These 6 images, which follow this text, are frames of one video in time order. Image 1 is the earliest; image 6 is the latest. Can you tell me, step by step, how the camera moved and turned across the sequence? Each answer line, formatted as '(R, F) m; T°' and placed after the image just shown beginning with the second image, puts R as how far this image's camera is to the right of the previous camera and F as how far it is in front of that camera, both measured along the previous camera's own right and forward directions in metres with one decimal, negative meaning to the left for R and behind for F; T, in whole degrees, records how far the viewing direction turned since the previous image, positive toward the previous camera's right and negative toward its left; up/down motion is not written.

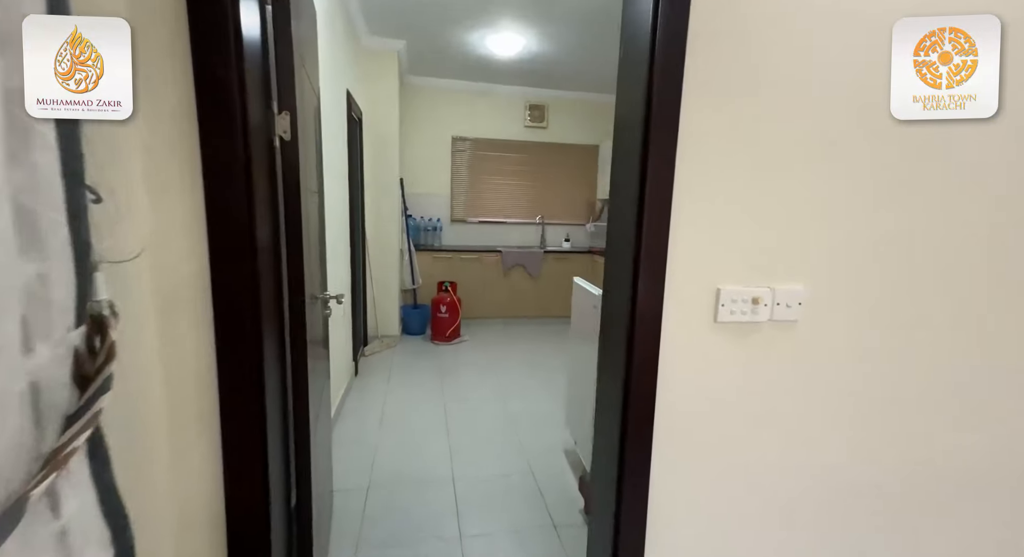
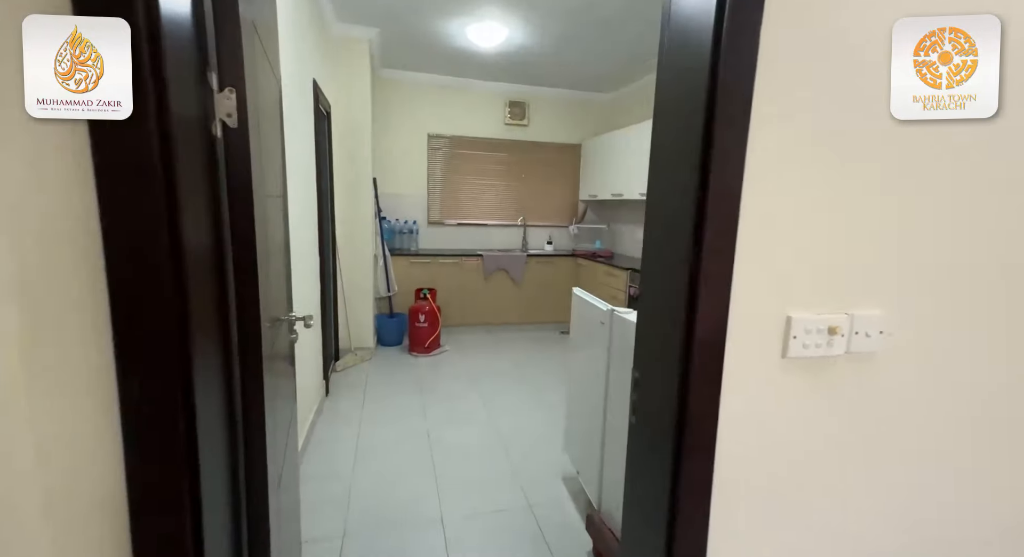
(-0.1, +0.2) m; +3°
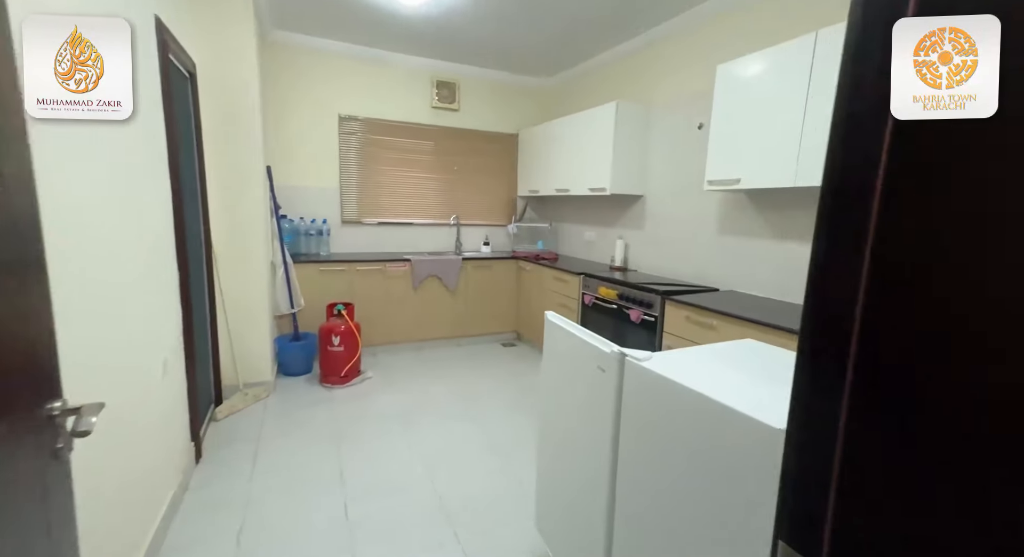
(-0.1, +0.6) m; +9°
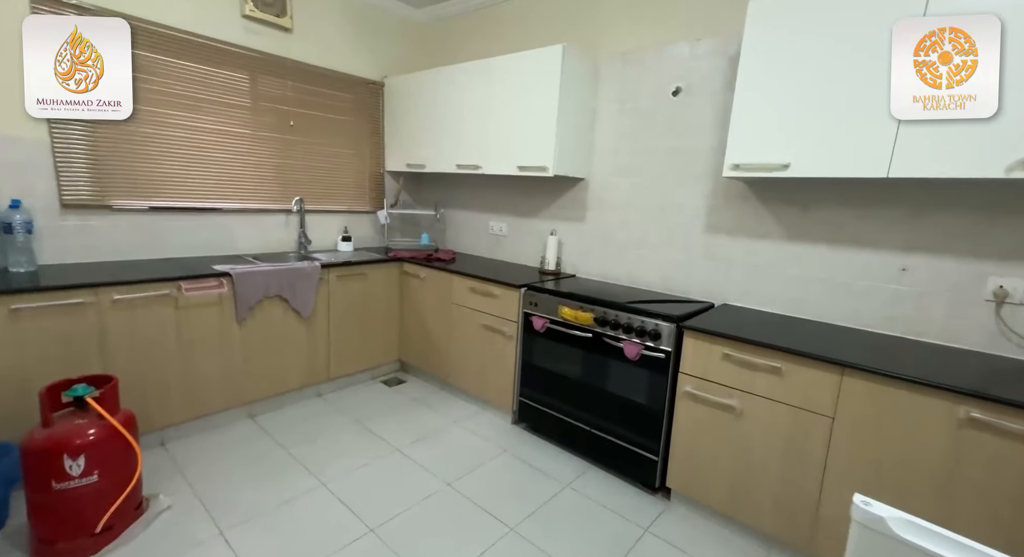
(-0.5, +1.3) m; +25°
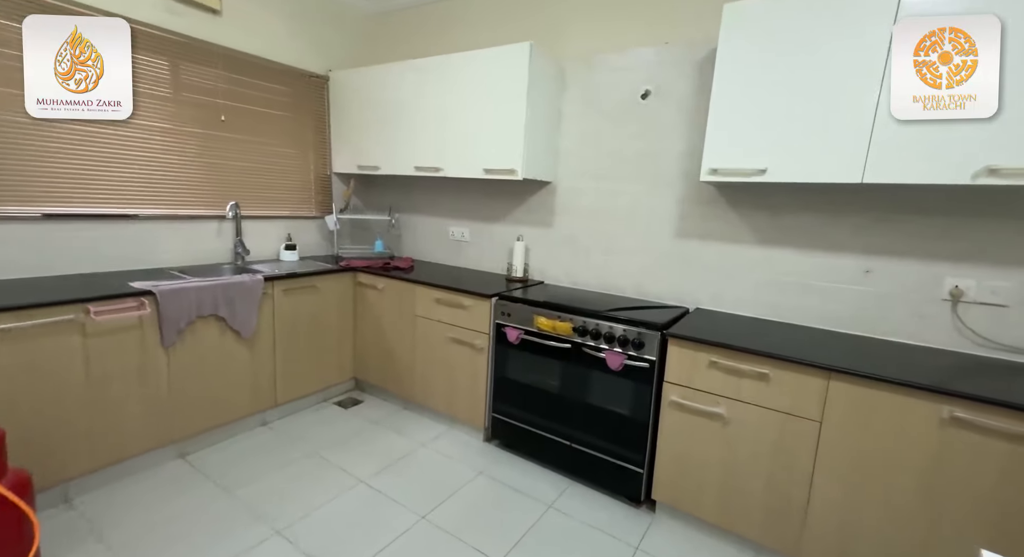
(-0.2, +0.1) m; +8°
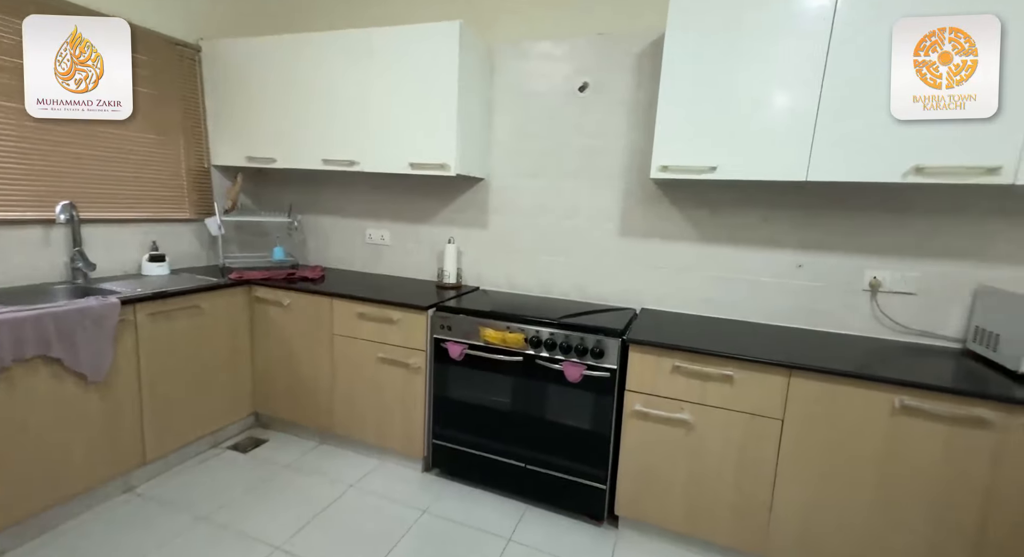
(-0.2, +0.3) m; +13°
